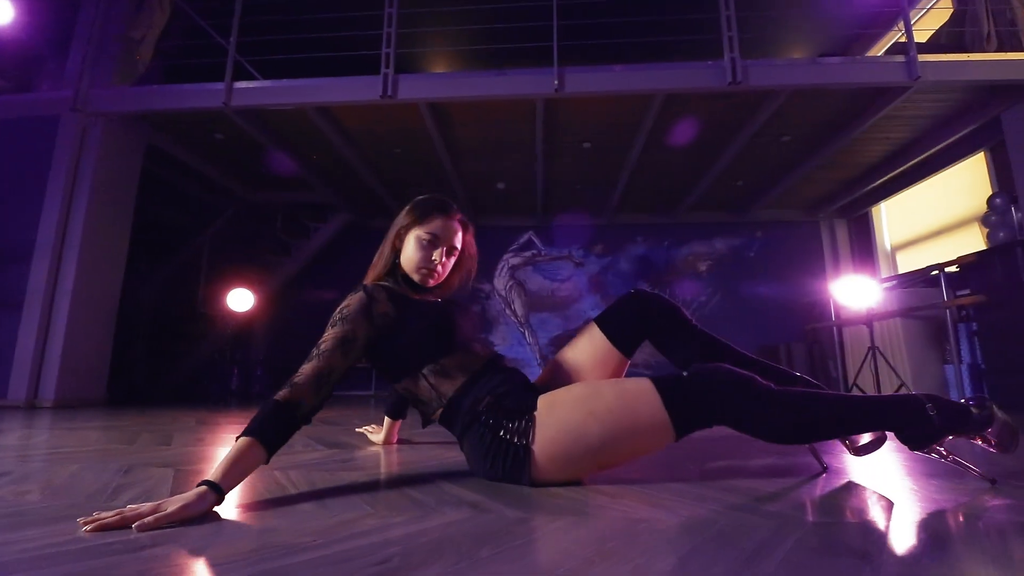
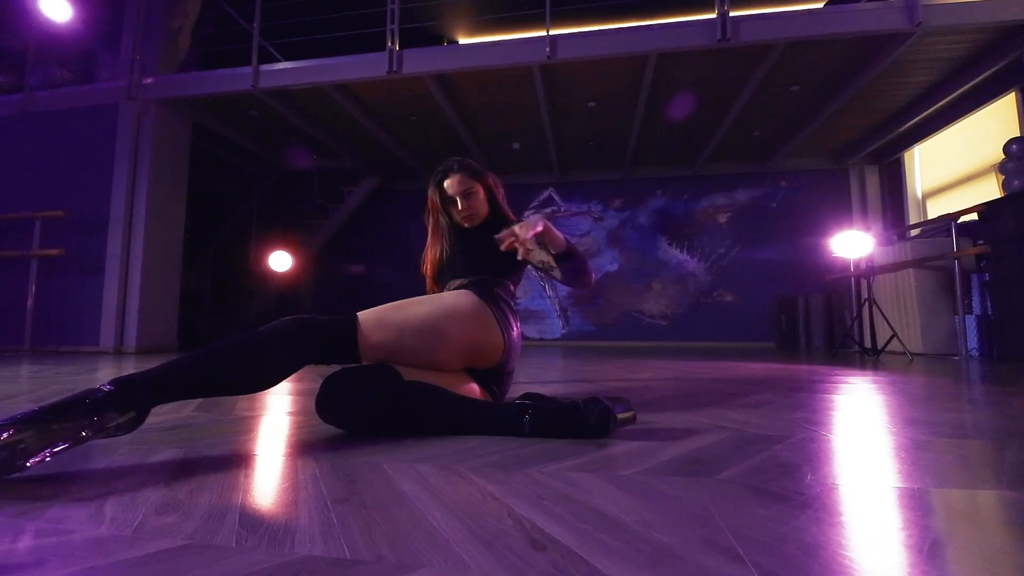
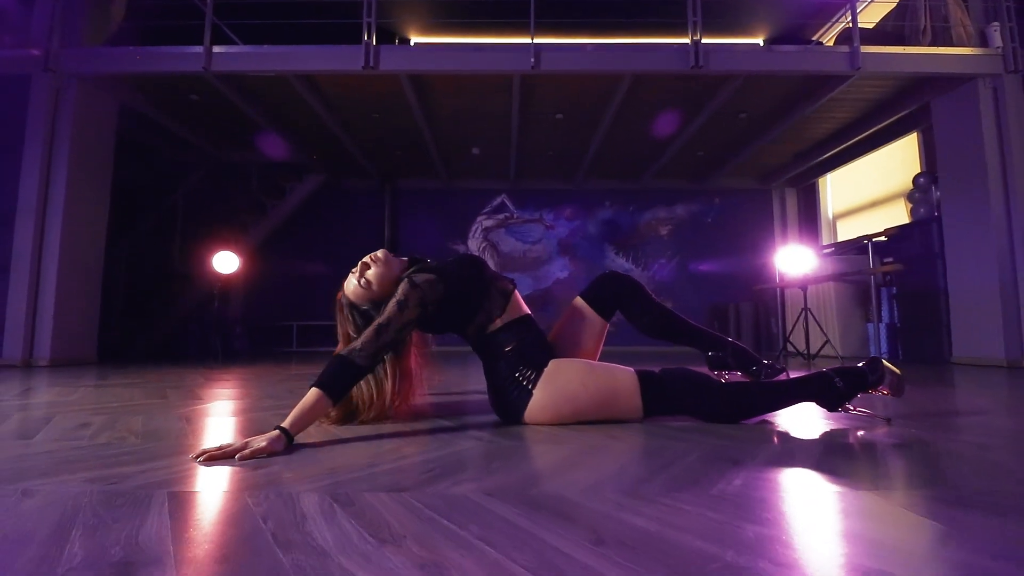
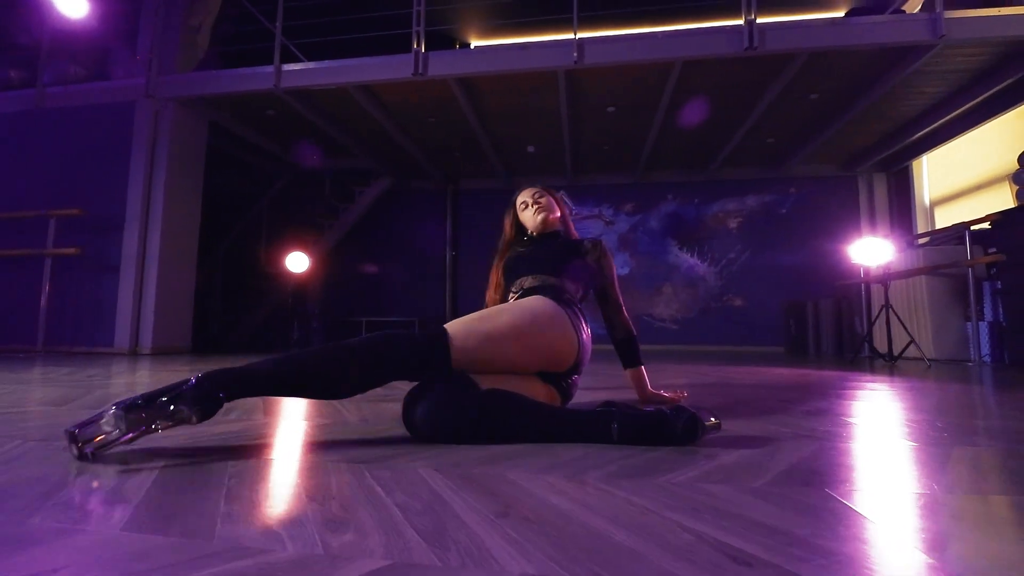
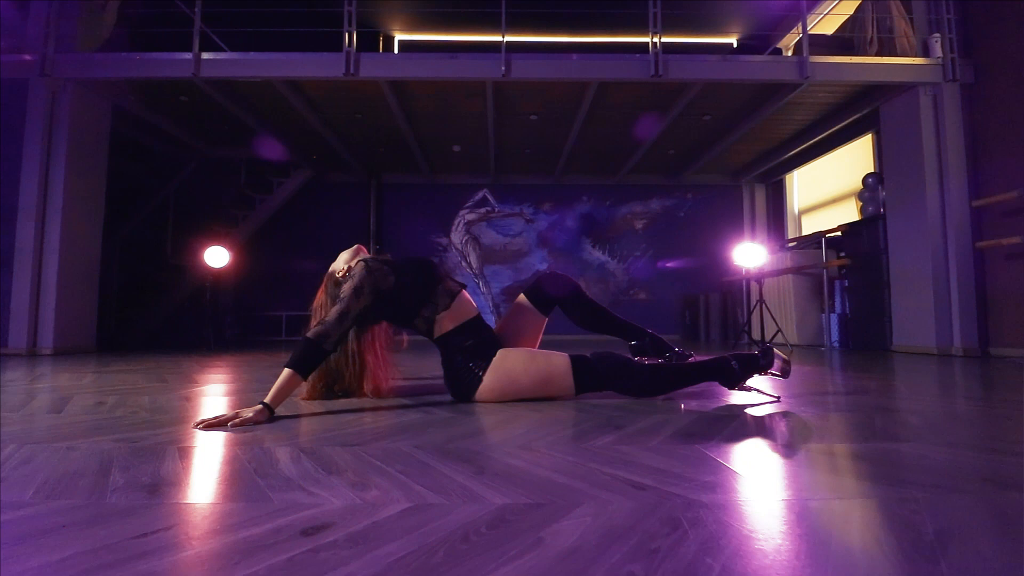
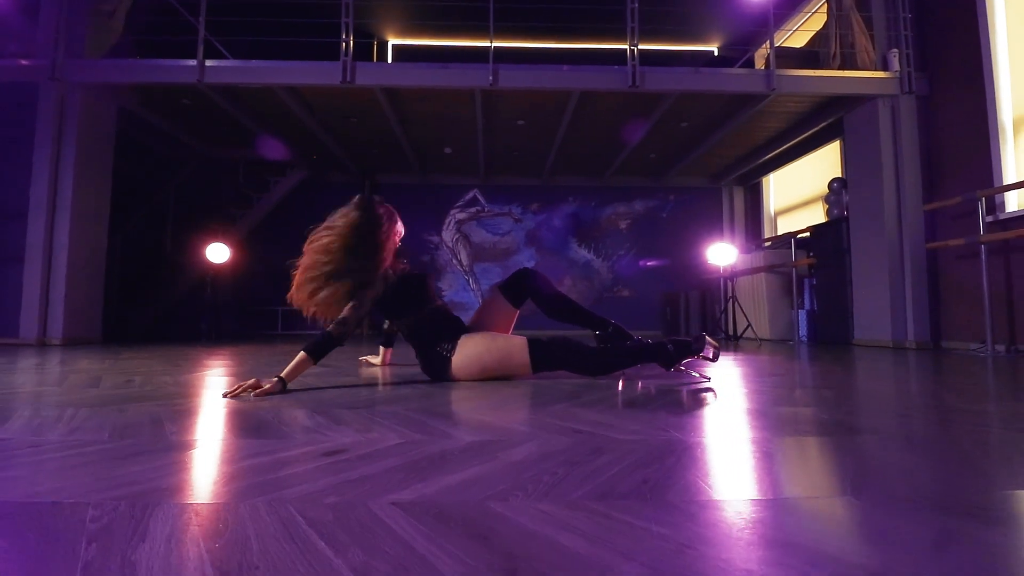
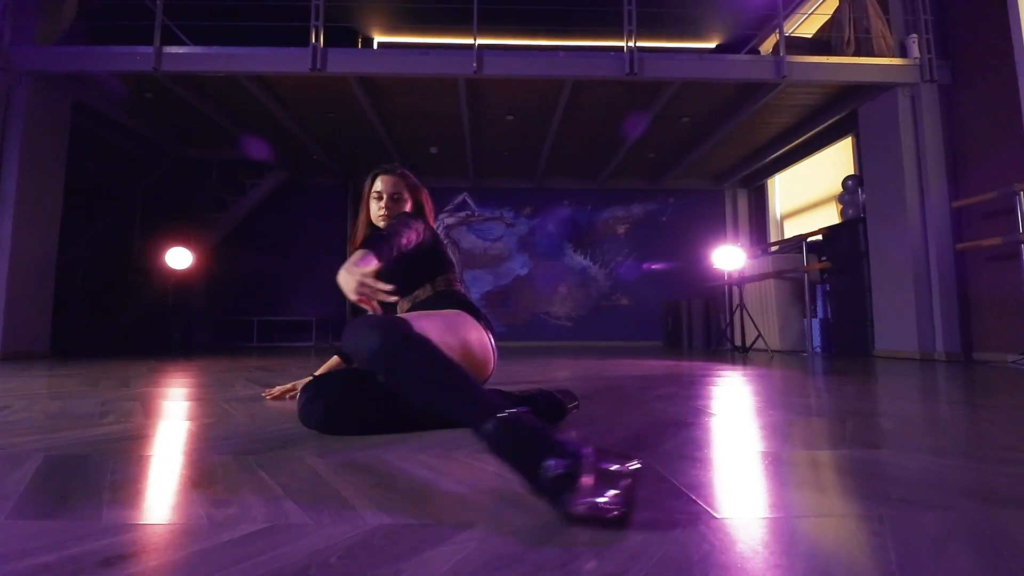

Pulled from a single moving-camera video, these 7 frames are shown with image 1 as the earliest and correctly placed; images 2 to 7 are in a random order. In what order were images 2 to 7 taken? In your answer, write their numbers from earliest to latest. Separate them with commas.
3, 5, 6, 7, 2, 4
